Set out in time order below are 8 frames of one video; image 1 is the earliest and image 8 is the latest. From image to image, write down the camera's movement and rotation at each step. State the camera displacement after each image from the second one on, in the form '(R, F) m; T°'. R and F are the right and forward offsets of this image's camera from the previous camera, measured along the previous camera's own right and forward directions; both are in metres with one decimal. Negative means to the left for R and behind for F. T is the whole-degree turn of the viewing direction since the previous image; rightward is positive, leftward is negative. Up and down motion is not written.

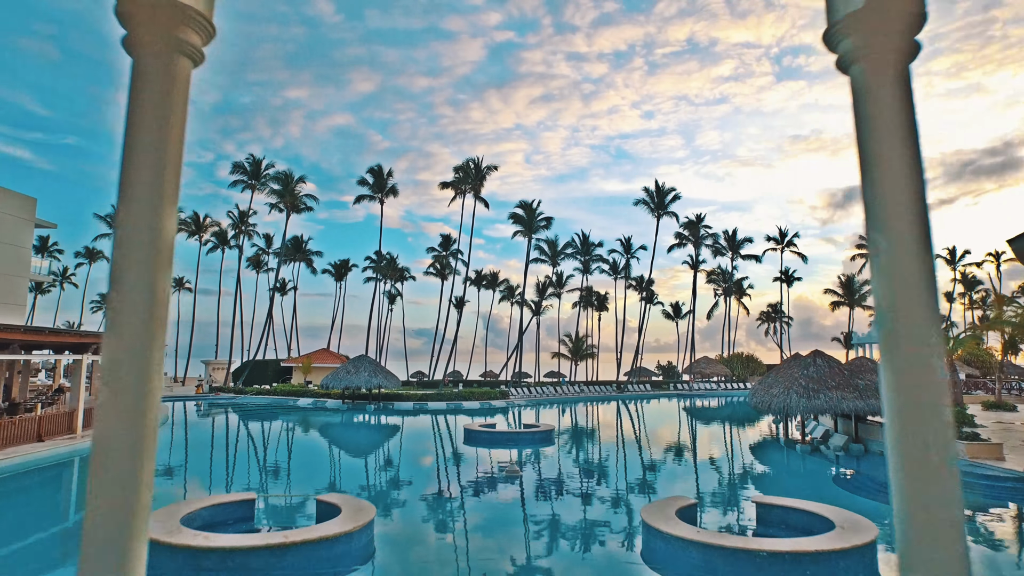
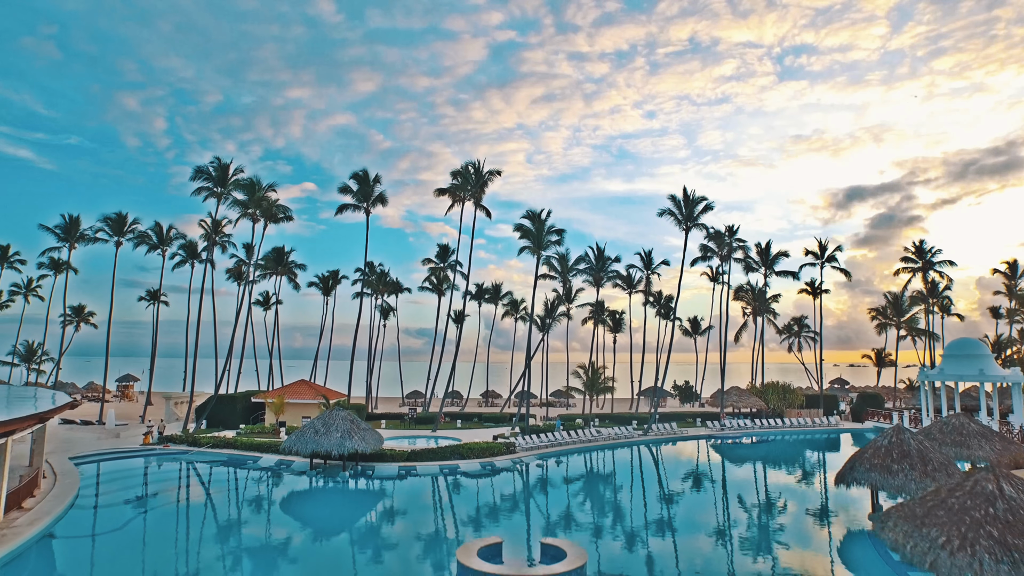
(0.0, +0.6) m; 0°
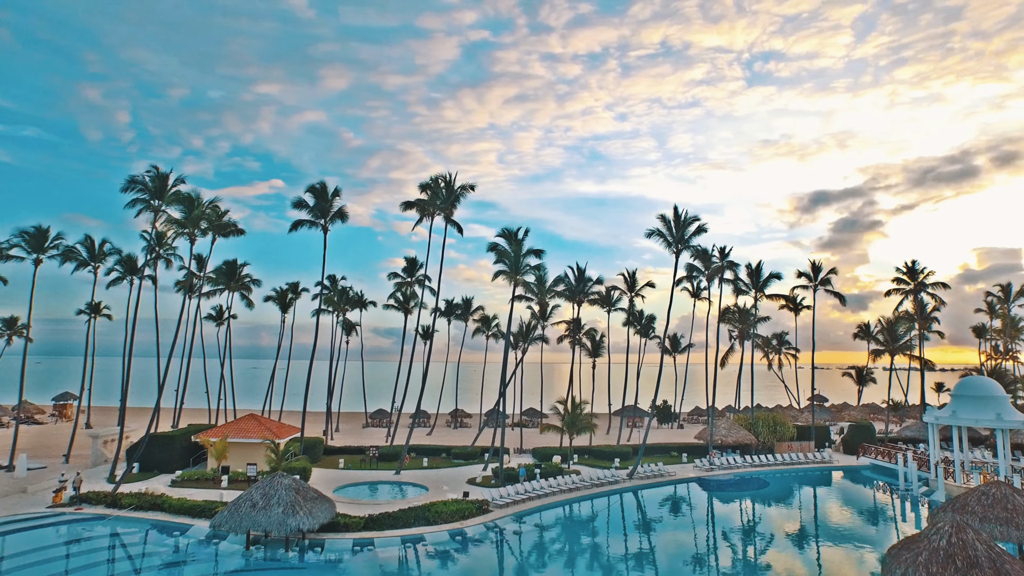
(0.0, -2.4) m; +2°
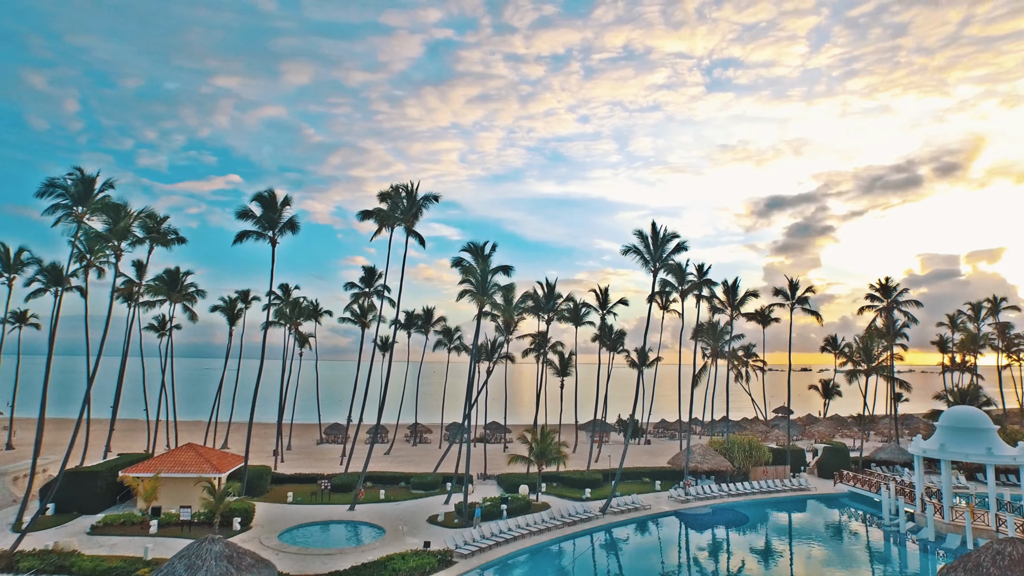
(-0.2, +2.4) m; +3°
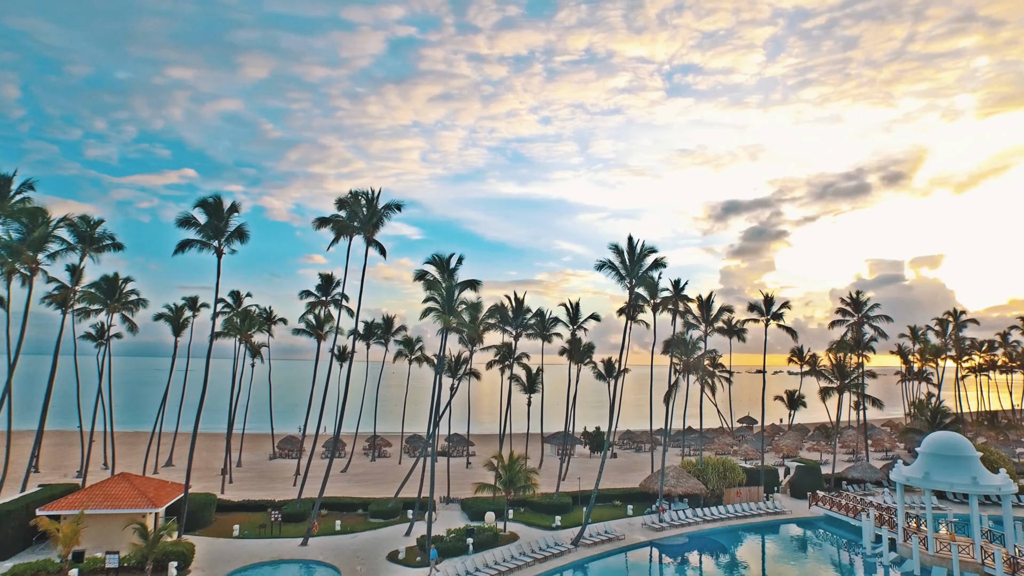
(-0.3, +2.0) m; +3°
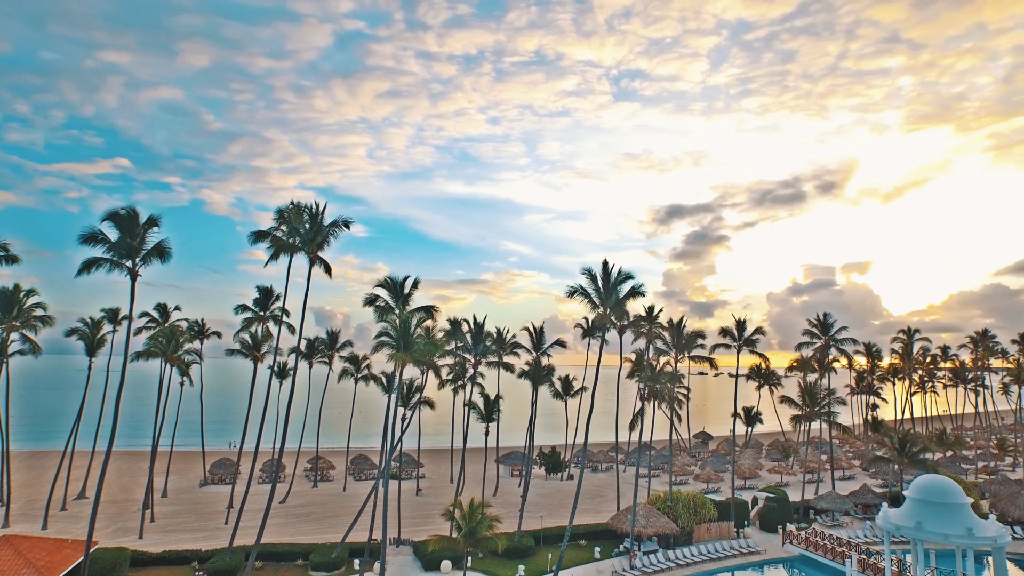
(-0.7, +3.0) m; +5°
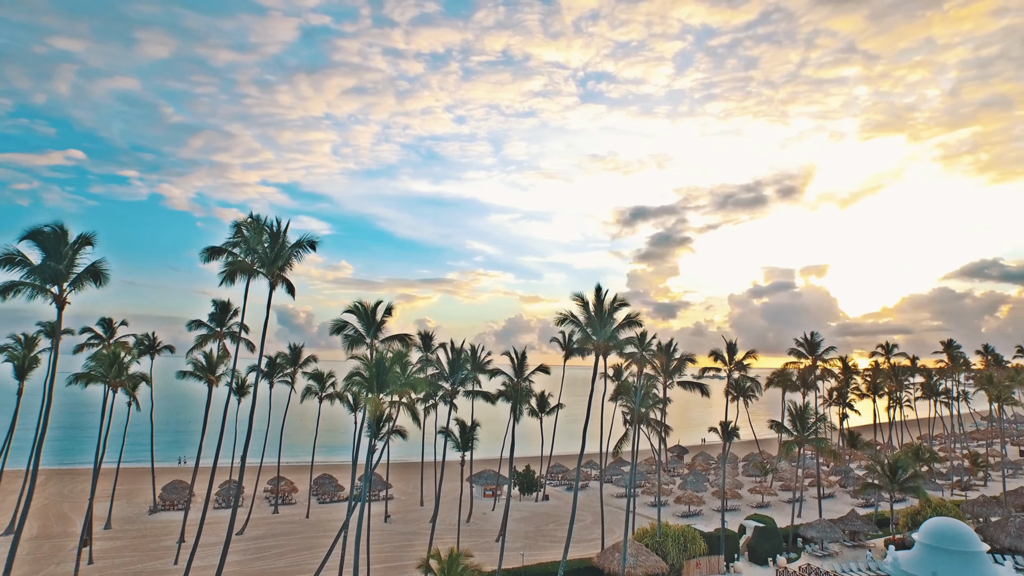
(-0.7, +2.5) m; +3°
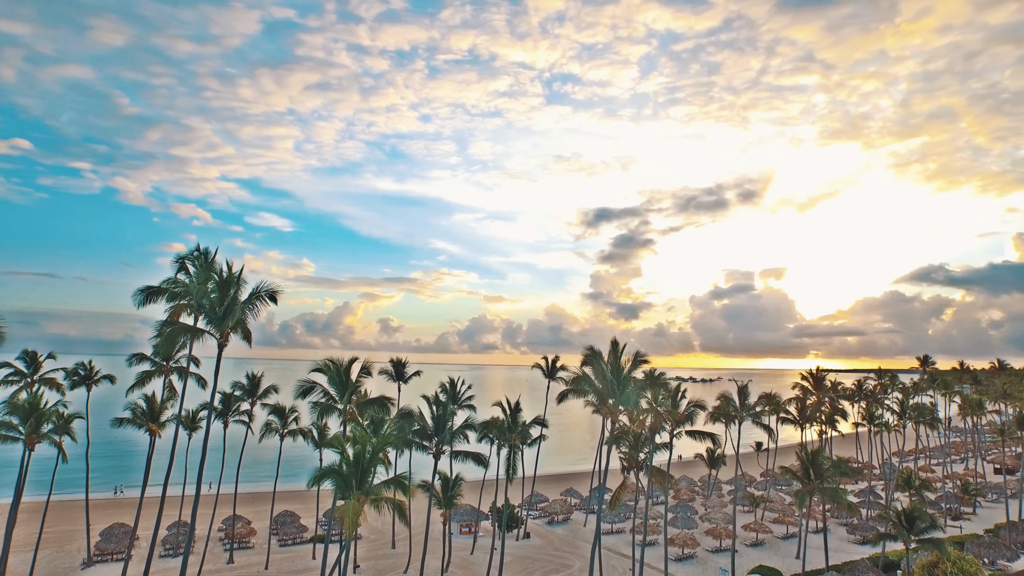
(-1.2, +4.0) m; +3°
